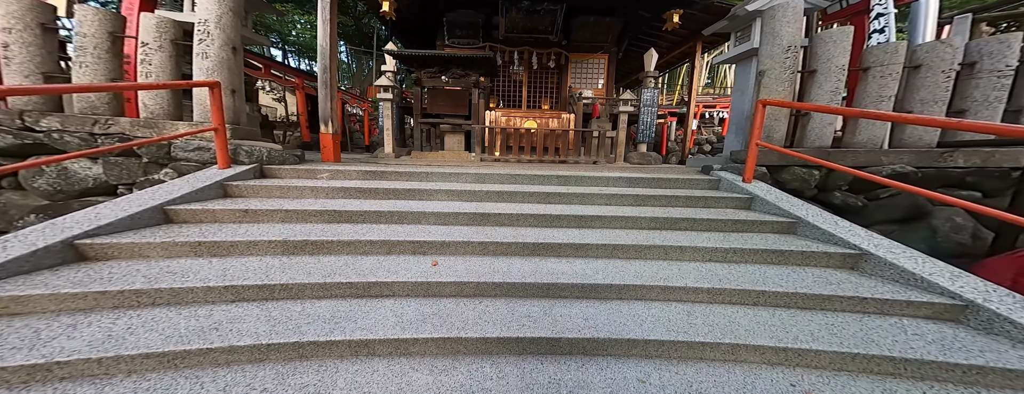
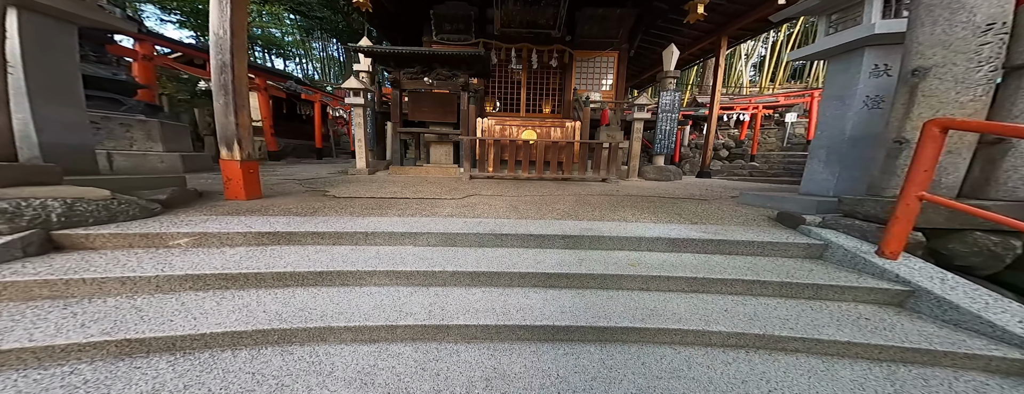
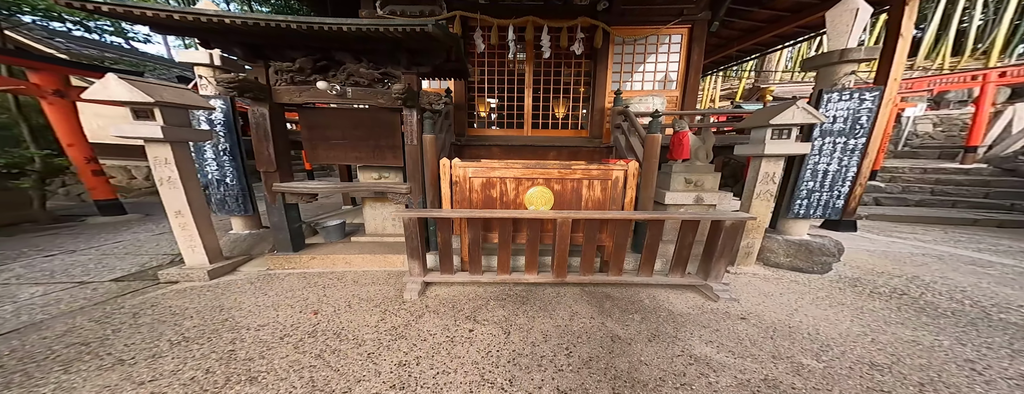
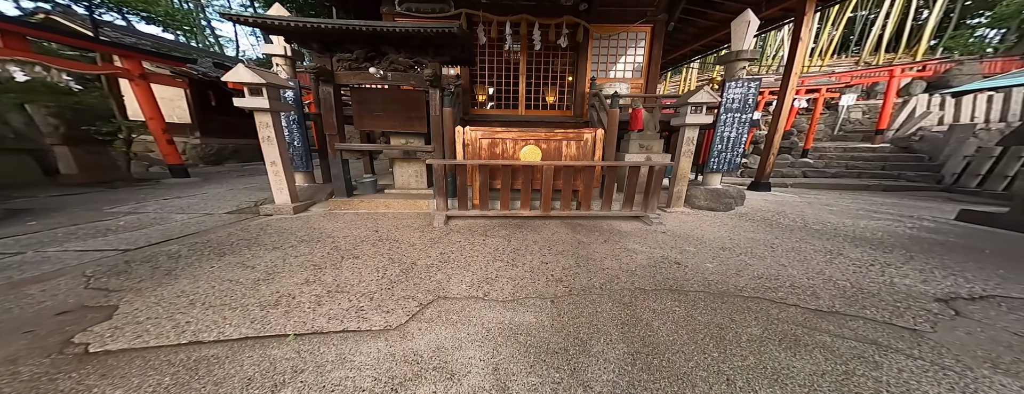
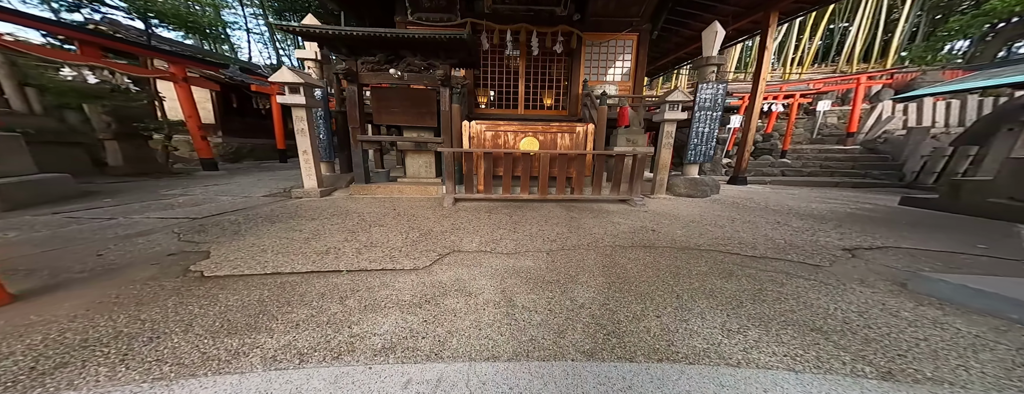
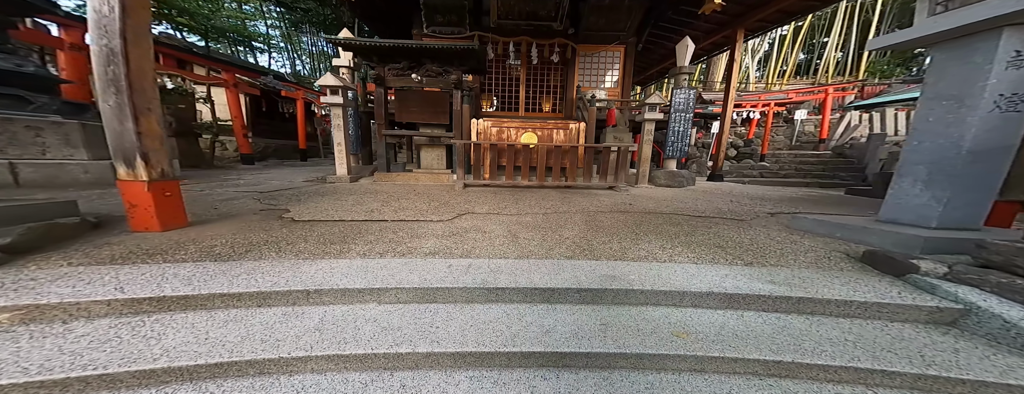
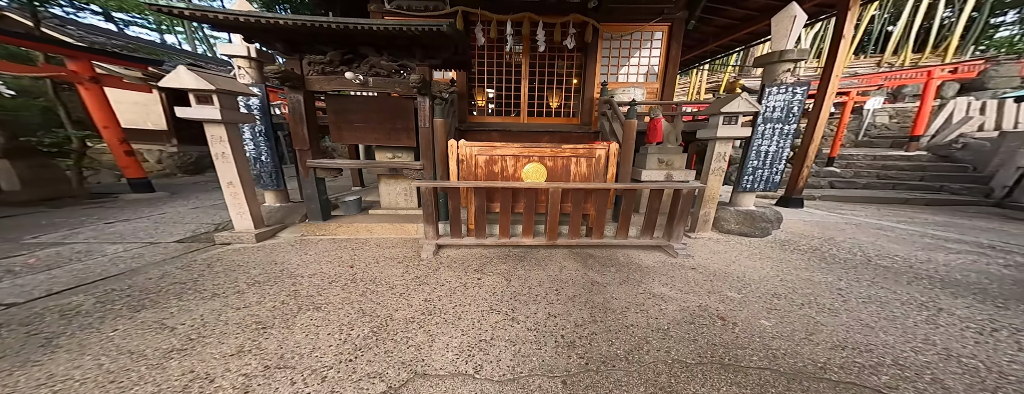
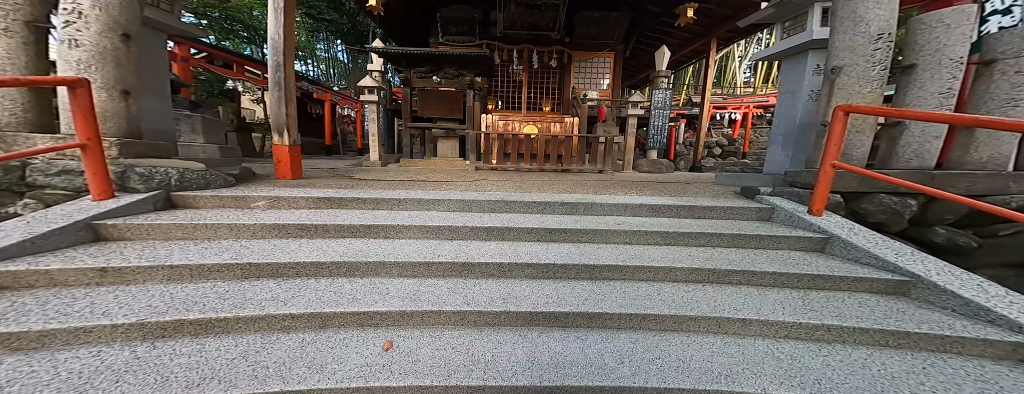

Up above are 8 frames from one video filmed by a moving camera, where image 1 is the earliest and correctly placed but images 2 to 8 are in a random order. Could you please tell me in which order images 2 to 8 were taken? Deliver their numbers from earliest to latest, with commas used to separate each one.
8, 2, 6, 5, 4, 7, 3
